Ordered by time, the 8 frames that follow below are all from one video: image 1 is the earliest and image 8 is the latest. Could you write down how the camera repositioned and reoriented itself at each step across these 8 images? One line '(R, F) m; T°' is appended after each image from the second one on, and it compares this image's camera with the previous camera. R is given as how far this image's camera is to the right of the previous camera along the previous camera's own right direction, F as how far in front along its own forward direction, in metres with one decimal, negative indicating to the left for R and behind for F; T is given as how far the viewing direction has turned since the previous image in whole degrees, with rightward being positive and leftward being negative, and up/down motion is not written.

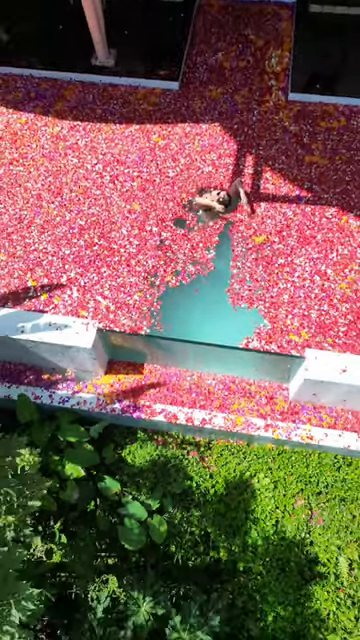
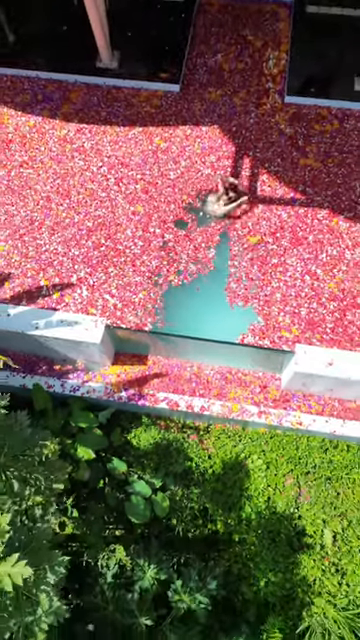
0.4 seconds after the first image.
(0.0, -0.4) m; 0°
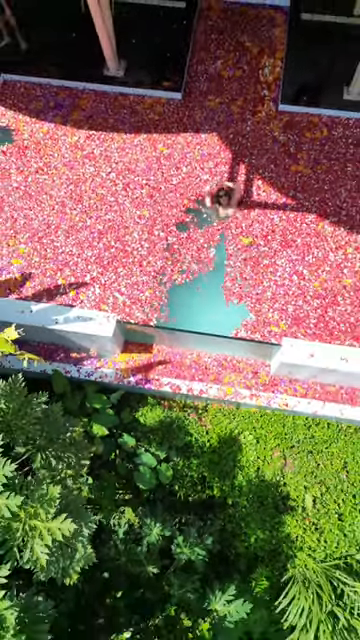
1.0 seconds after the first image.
(0.0, -0.6) m; 0°
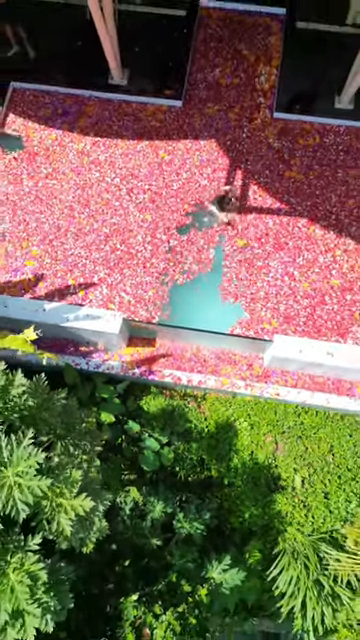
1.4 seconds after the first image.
(0.0, -0.5) m; 0°
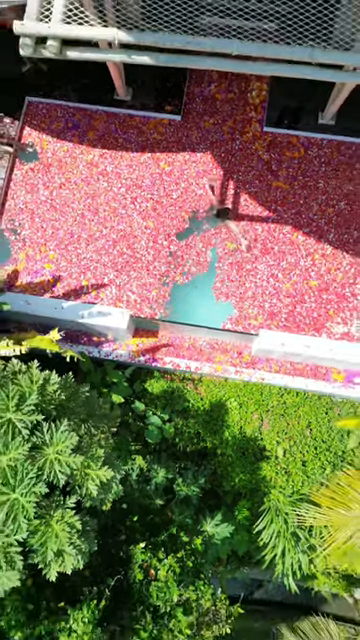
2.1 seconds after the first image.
(0.0, -0.9) m; 0°
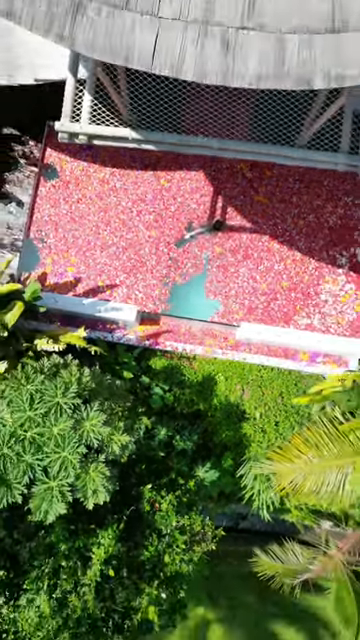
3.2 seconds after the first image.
(+0.1, -1.6) m; 0°
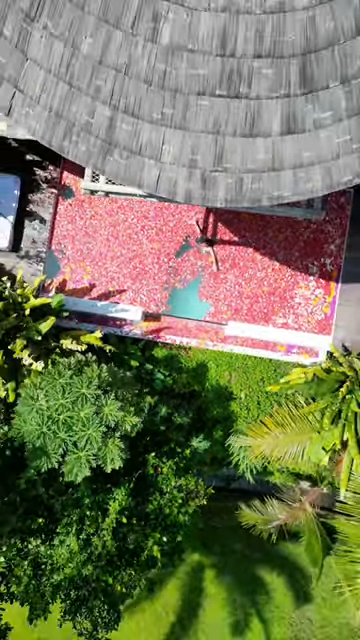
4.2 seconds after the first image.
(+0.1, -1.7) m; 0°
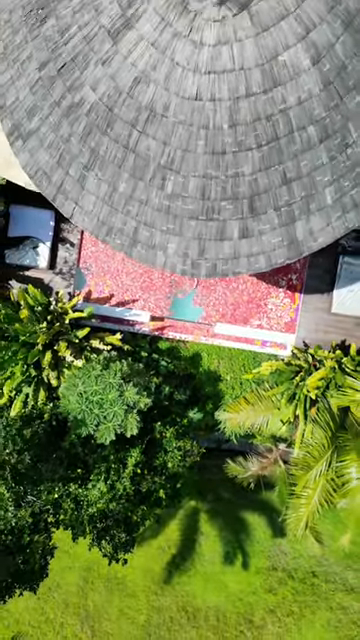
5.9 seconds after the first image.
(+0.1, -3.0) m; 0°
